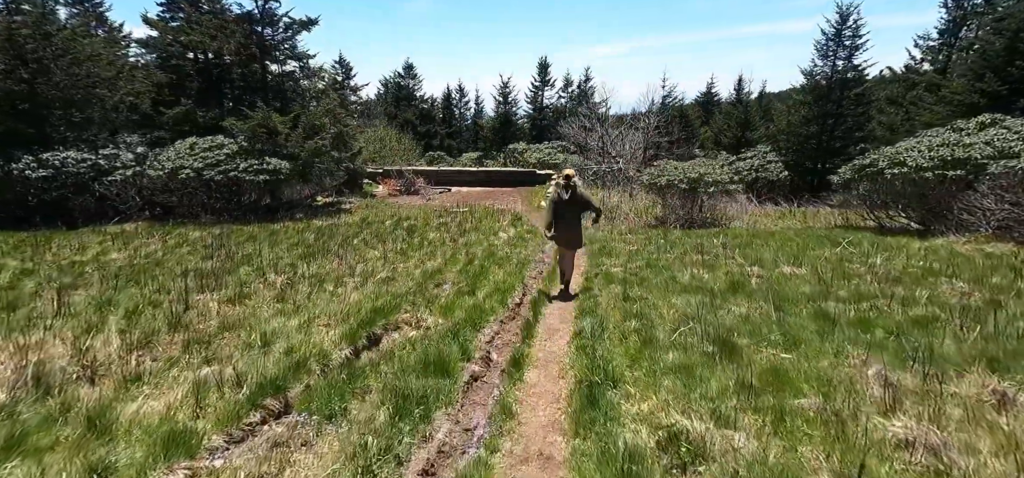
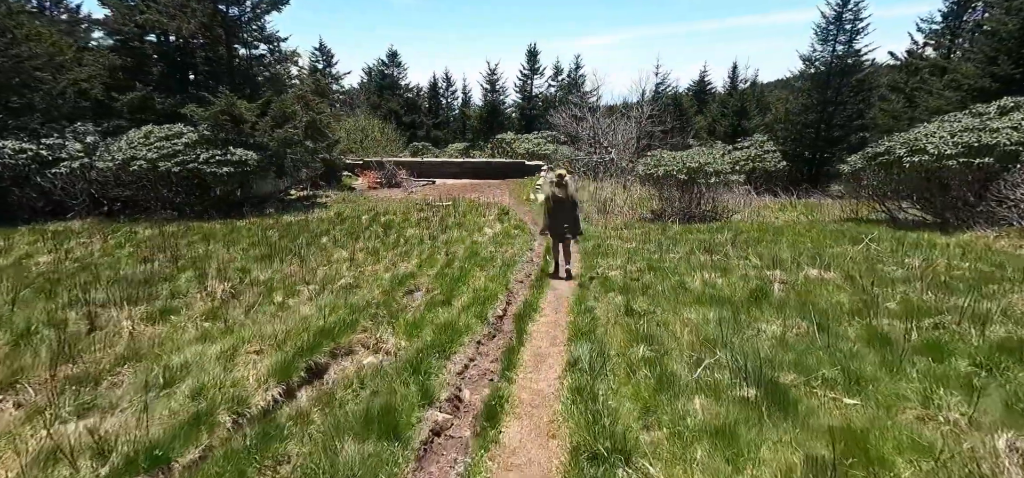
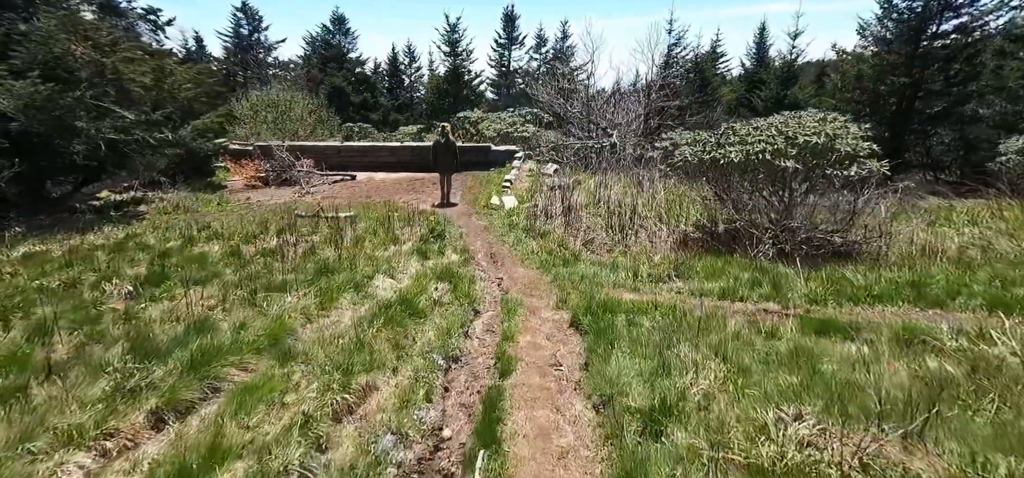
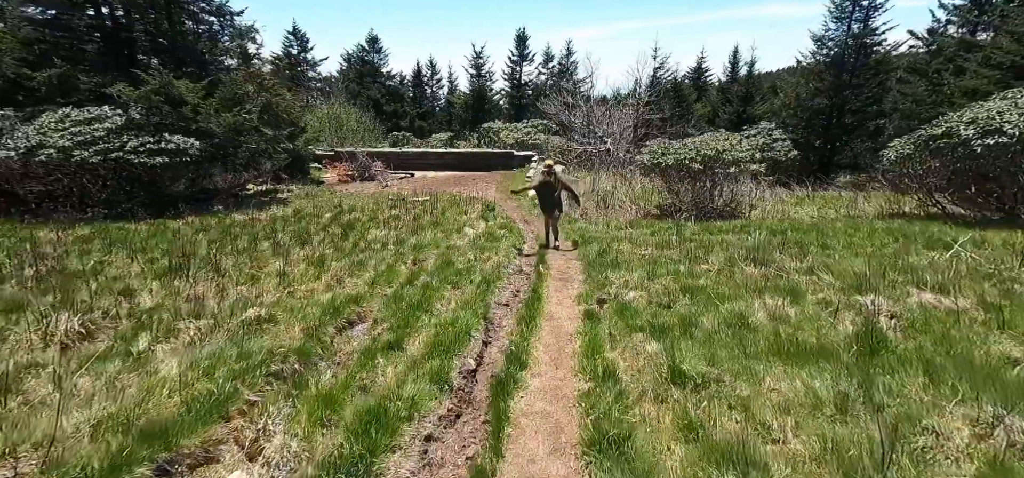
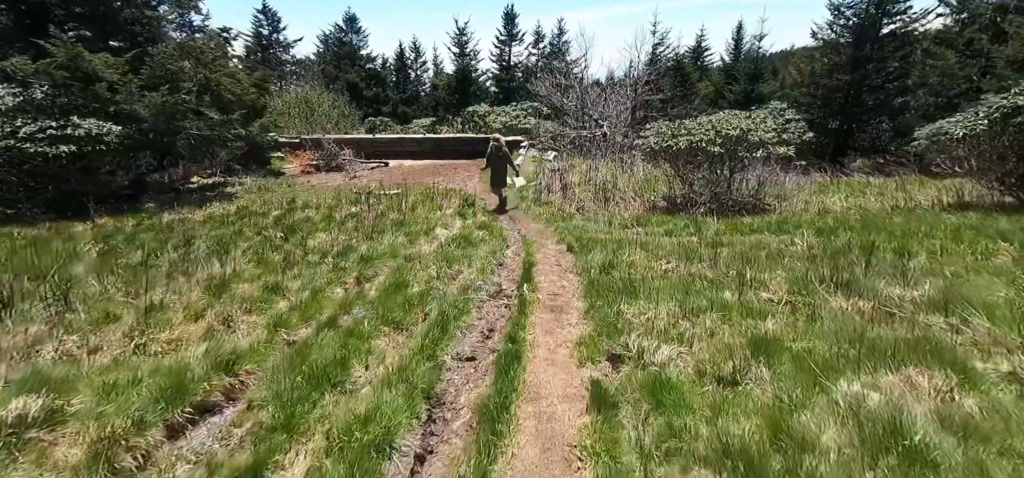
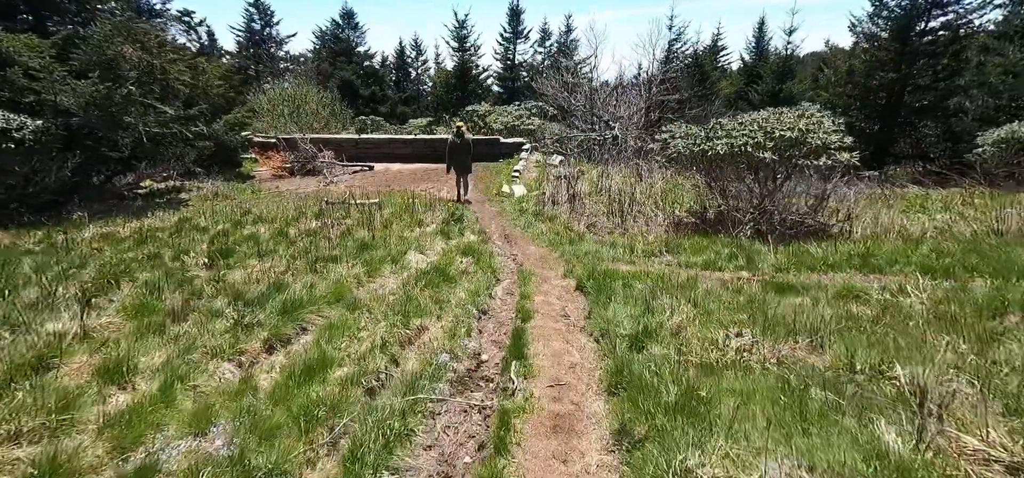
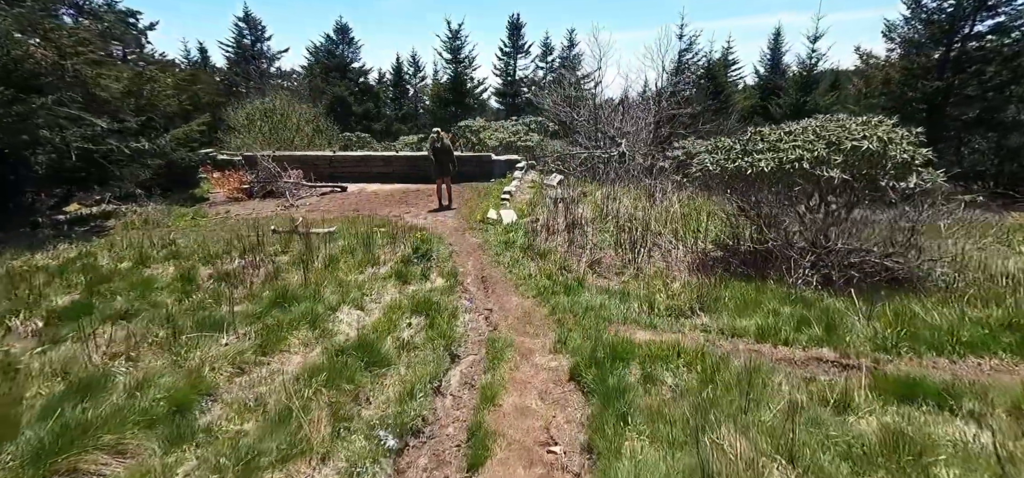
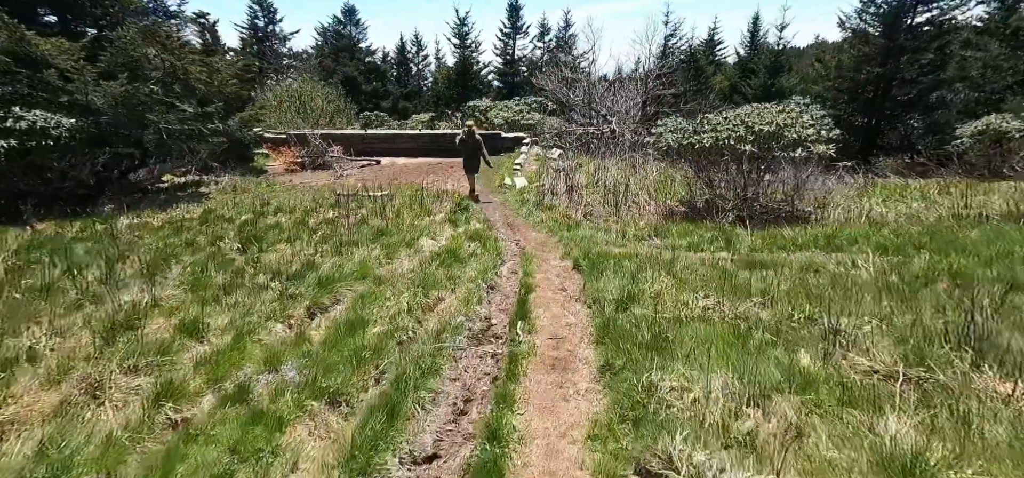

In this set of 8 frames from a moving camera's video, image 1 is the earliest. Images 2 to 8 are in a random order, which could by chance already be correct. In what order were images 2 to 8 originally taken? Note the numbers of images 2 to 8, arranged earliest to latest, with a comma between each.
2, 4, 5, 8, 6, 3, 7
